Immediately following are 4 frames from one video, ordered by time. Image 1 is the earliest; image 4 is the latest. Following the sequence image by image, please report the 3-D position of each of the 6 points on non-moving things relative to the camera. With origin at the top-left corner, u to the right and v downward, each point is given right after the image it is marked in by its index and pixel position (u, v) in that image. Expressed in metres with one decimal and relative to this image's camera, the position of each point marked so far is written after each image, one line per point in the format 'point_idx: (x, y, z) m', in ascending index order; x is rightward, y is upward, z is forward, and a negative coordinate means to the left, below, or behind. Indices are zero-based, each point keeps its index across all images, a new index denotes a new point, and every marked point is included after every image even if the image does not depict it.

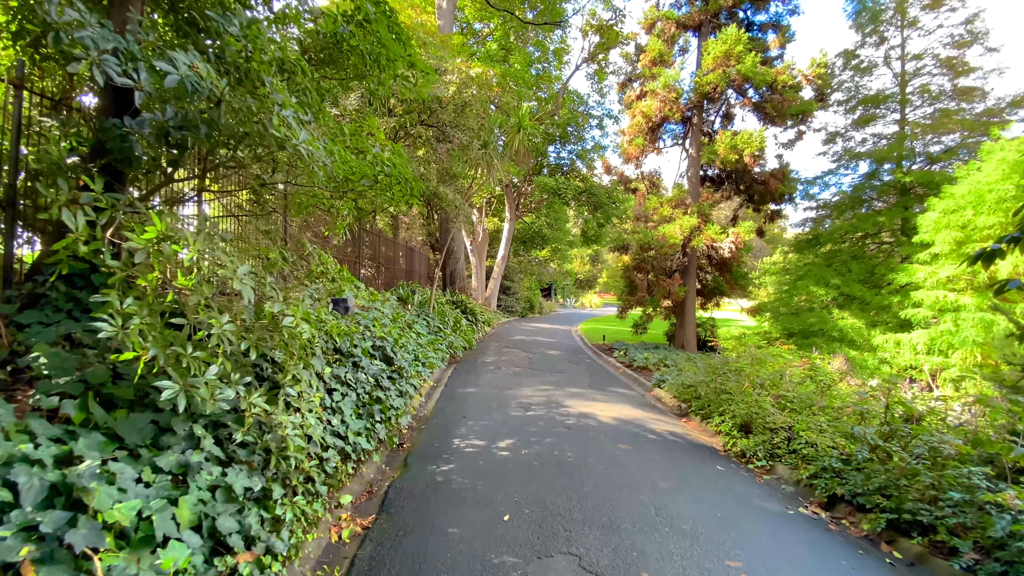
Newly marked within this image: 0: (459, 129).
0: (-0.9, +2.8, +8.4) m
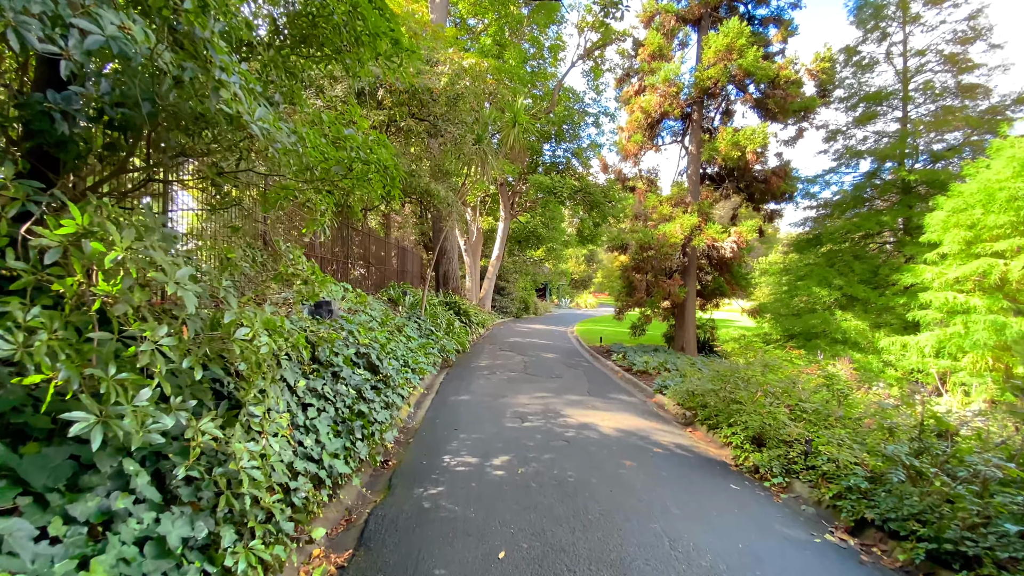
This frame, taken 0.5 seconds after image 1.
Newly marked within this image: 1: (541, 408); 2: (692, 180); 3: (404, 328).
0: (-1.0, +2.7, +8.0) m
1: (+0.3, -1.4, +5.7) m
2: (+4.2, +2.5, +11.2) m
3: (-1.7, -0.7, +7.7) m
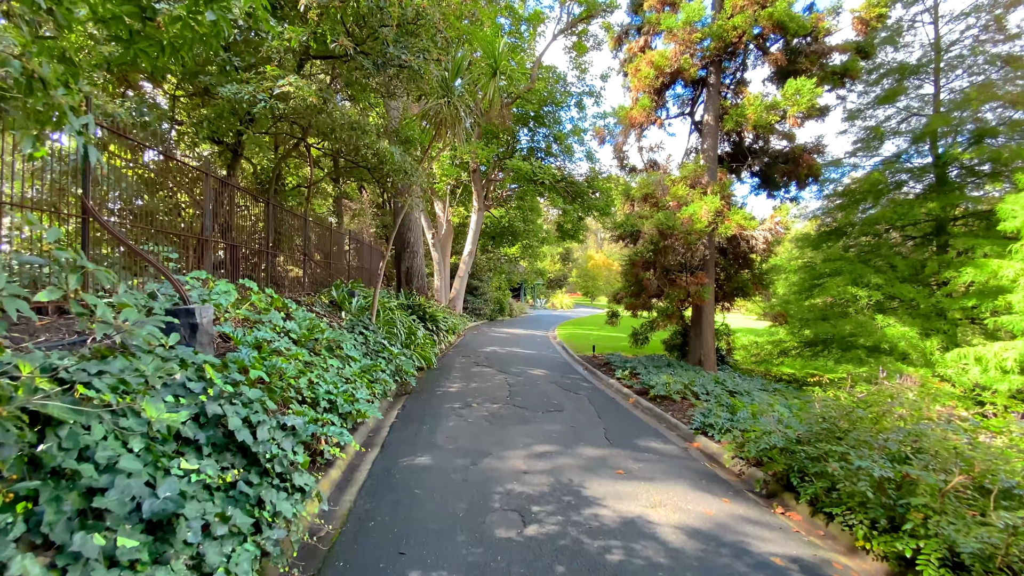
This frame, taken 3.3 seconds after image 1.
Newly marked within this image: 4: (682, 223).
0: (-1.2, +2.8, +5.8) m
1: (+0.3, -1.4, +3.5) m
2: (+3.8, +2.5, +9.3) m
3: (-1.9, -0.6, +5.4) m
4: (+2.8, +1.1, +8.0) m
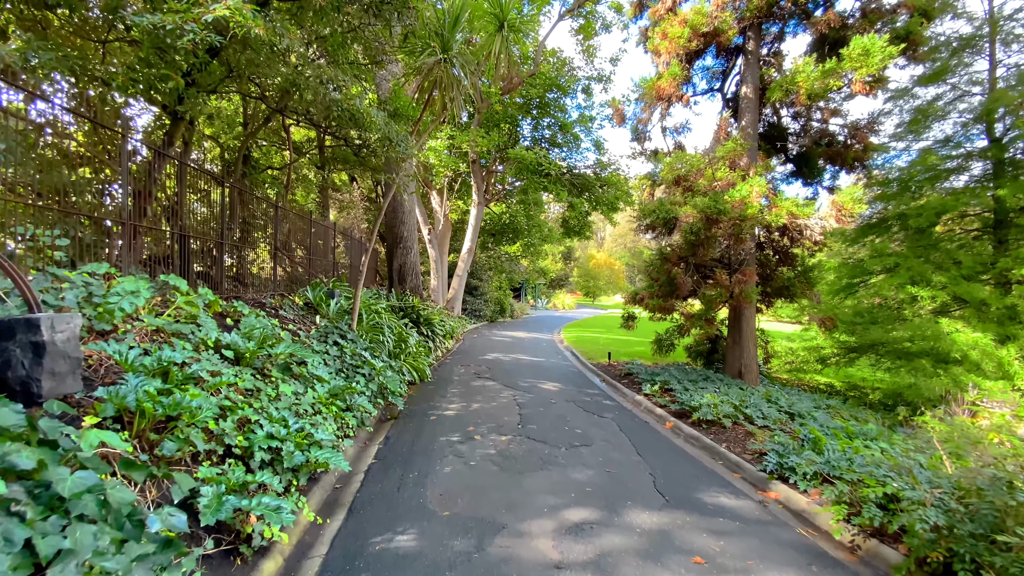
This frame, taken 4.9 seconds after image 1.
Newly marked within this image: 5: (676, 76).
0: (-1.1, +2.8, +4.5) m
1: (+0.4, -1.4, +2.2) m
2: (+3.9, +2.5, +8.0) m
3: (-1.8, -0.6, +4.2) m
4: (+2.9, +1.1, +6.8) m
5: (+2.7, +3.5, +8.1) m
